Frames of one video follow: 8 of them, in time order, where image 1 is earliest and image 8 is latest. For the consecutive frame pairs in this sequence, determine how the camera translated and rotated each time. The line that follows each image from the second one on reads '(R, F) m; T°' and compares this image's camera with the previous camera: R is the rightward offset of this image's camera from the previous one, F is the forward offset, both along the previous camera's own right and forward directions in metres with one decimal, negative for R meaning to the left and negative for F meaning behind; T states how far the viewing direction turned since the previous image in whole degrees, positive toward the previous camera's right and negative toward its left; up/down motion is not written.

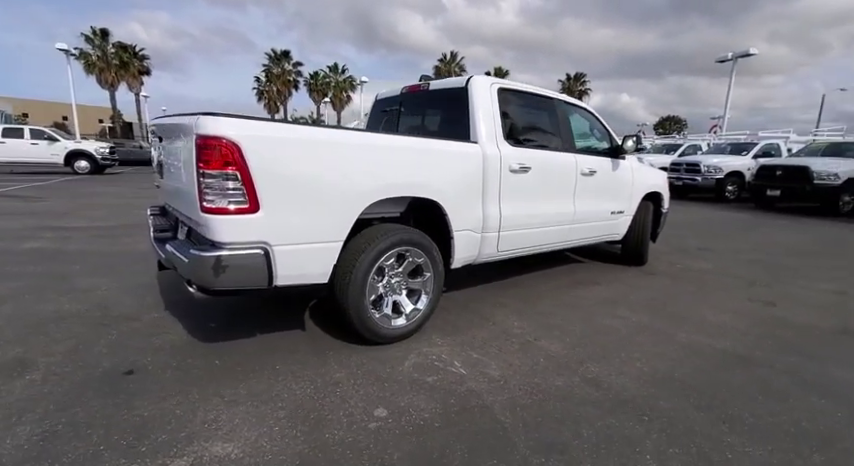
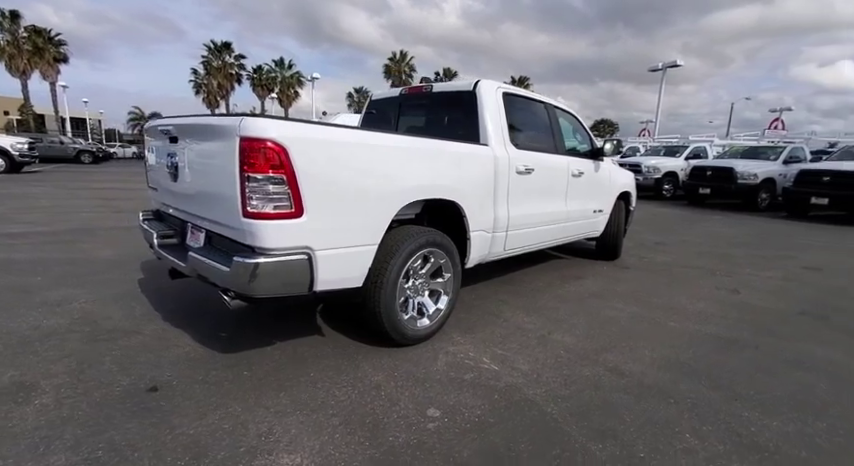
(-0.6, 0.0) m; +7°
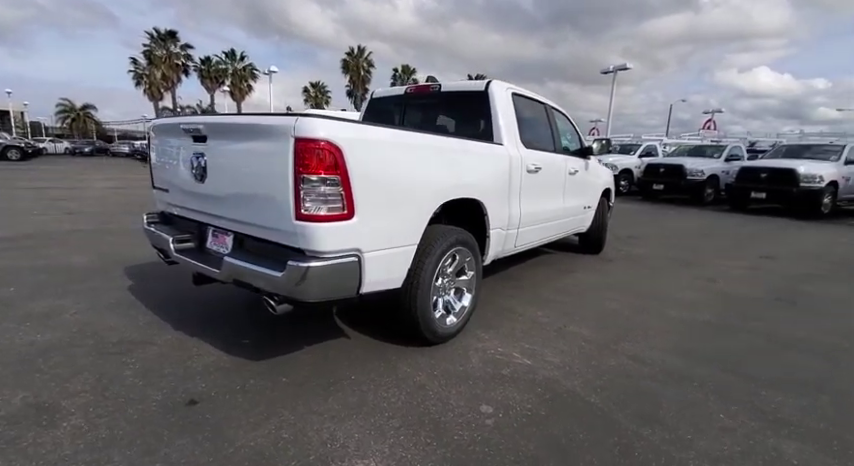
(-0.5, 0.0) m; +6°
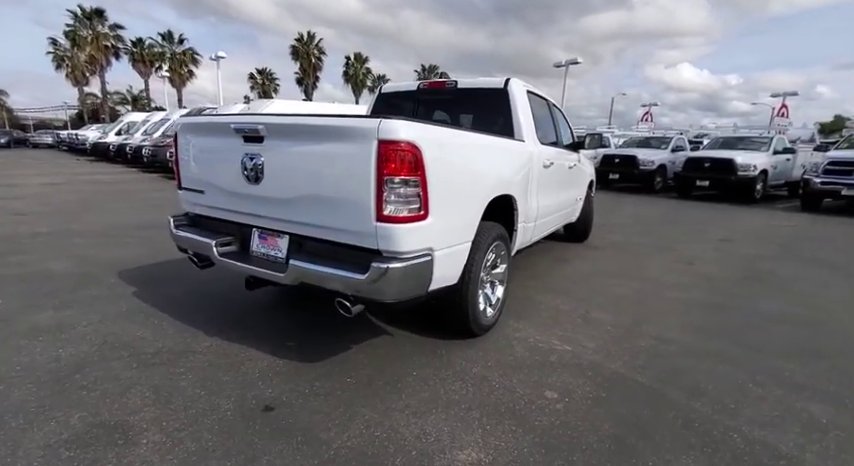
(-0.7, 0.0) m; +7°
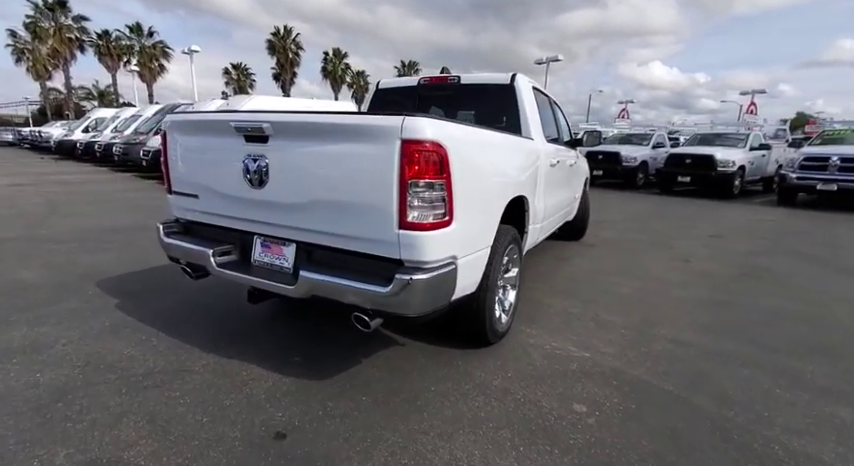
(-0.2, +0.2) m; +3°
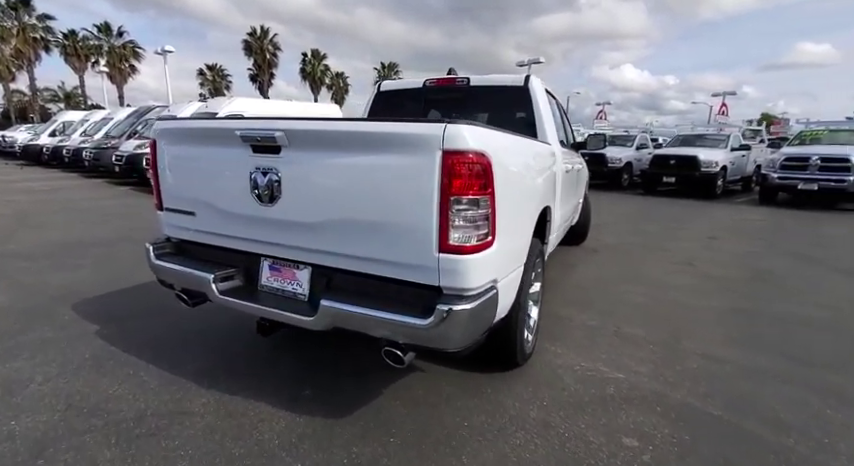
(-0.3, +0.3) m; +3°
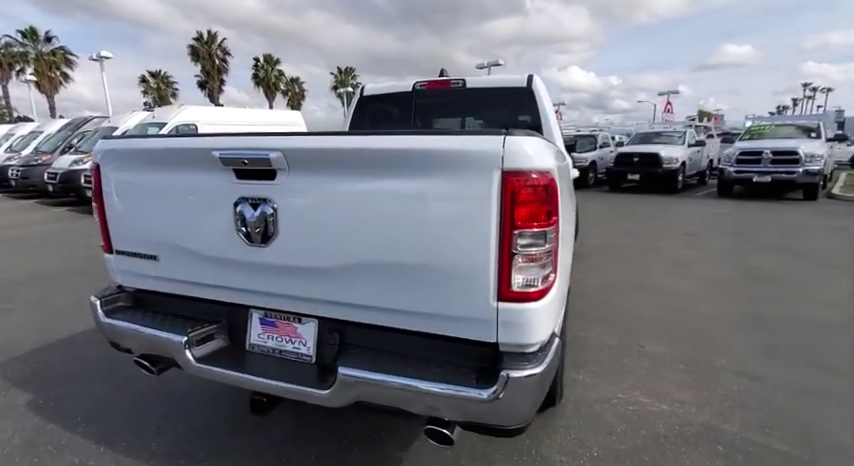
(-0.3, +0.4) m; +5°
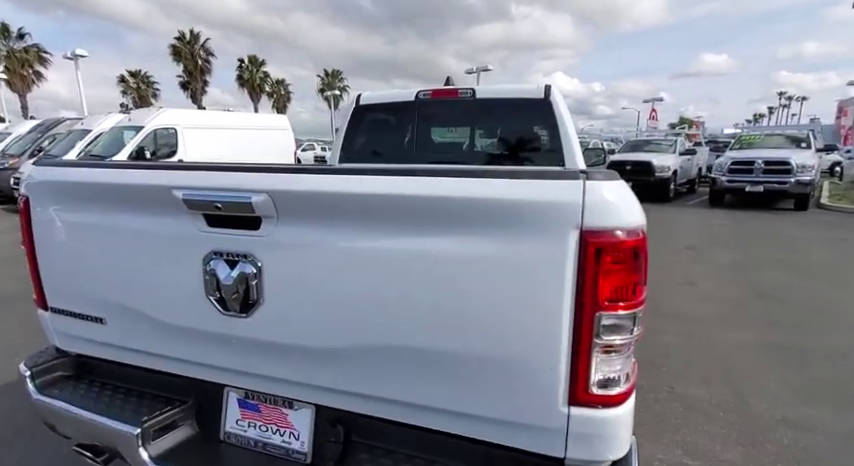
(-0.1, +0.4) m; +2°
